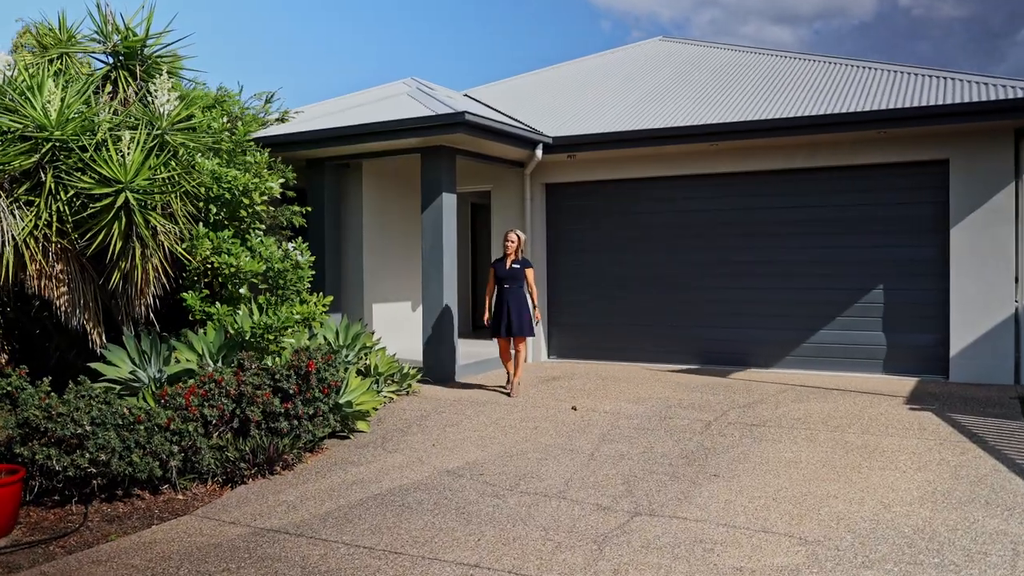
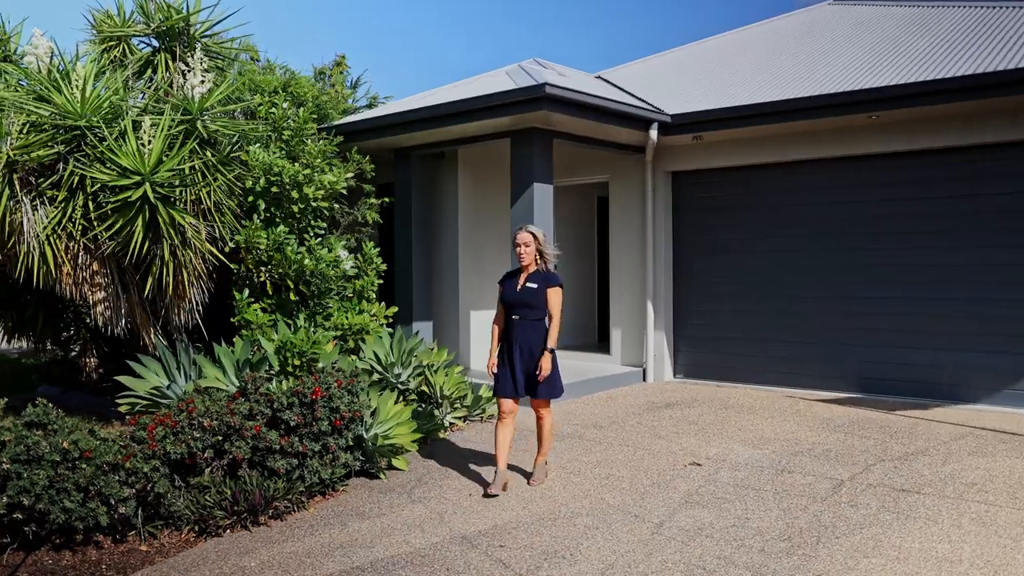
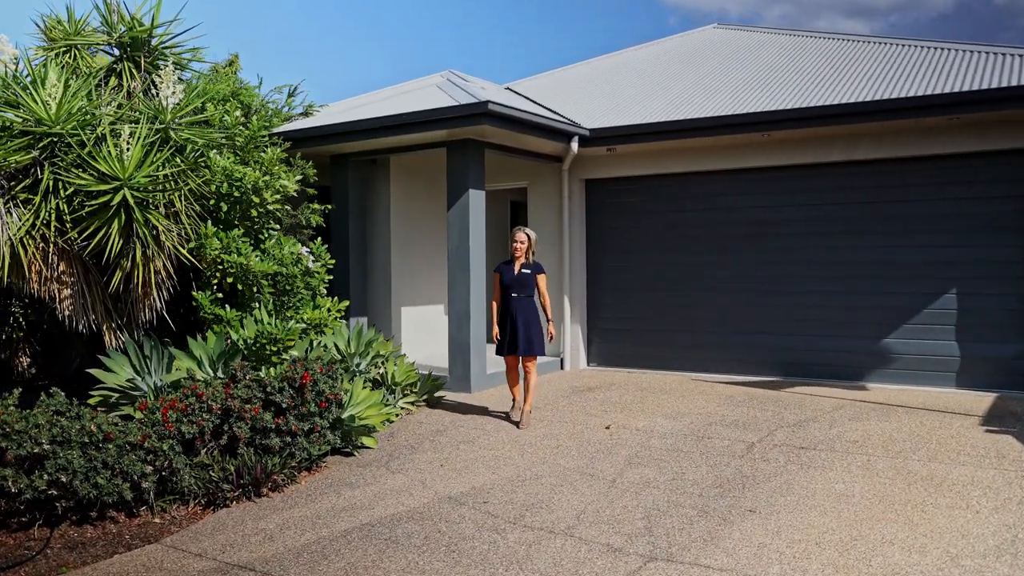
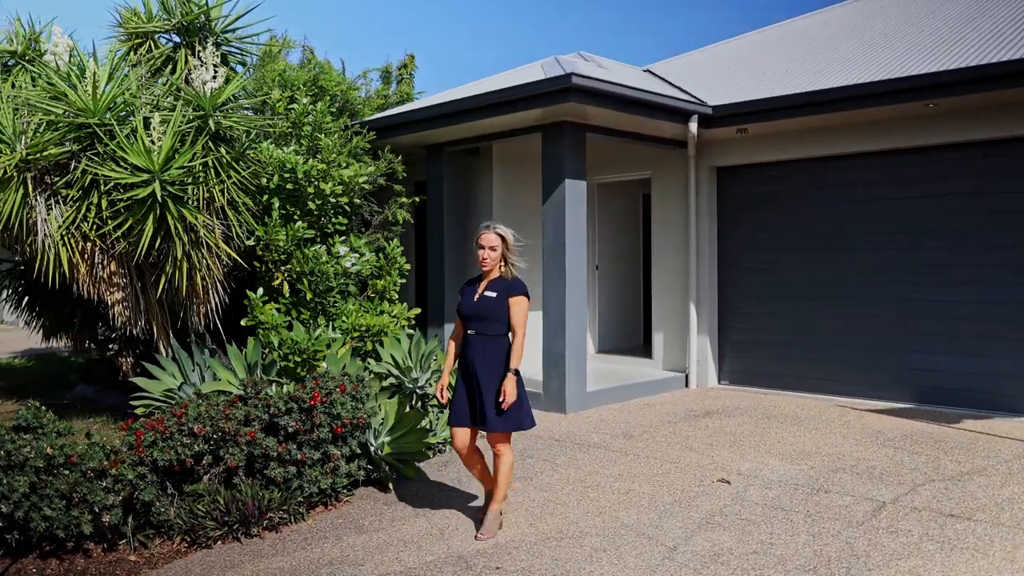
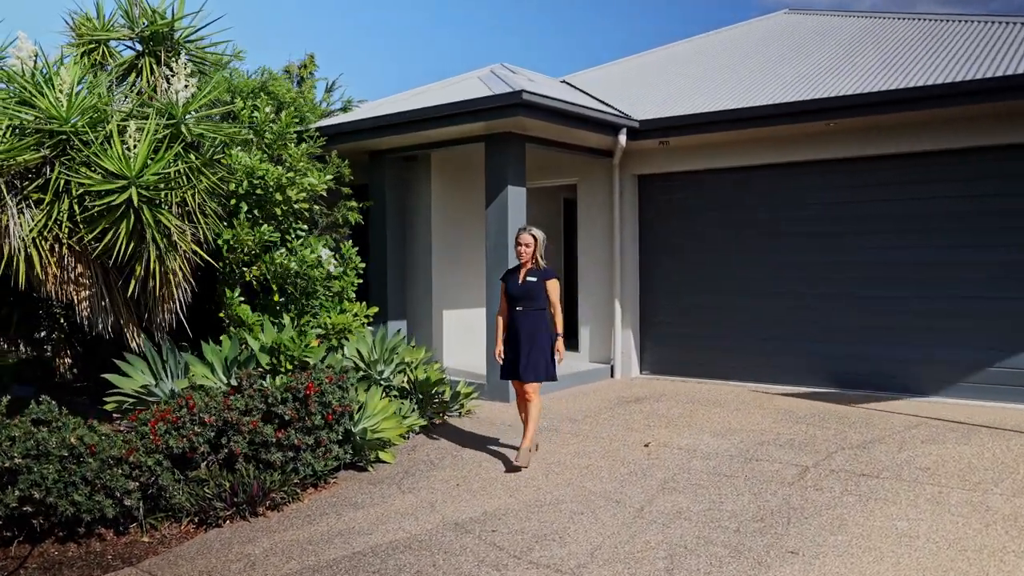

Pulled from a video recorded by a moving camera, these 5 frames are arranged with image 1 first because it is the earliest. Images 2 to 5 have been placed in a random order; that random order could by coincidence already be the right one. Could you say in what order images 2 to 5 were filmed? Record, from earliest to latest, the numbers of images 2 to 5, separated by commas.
3, 5, 2, 4
